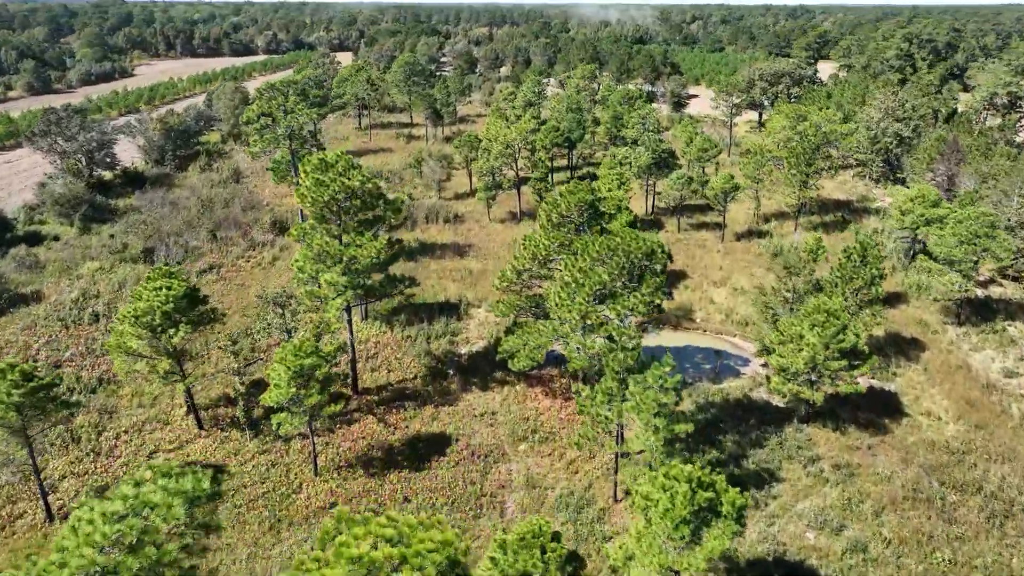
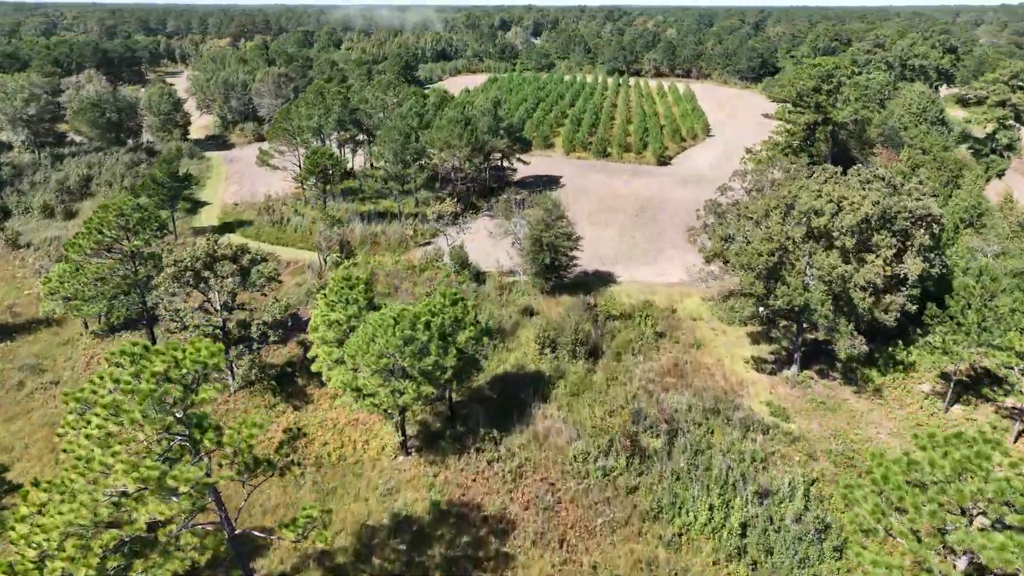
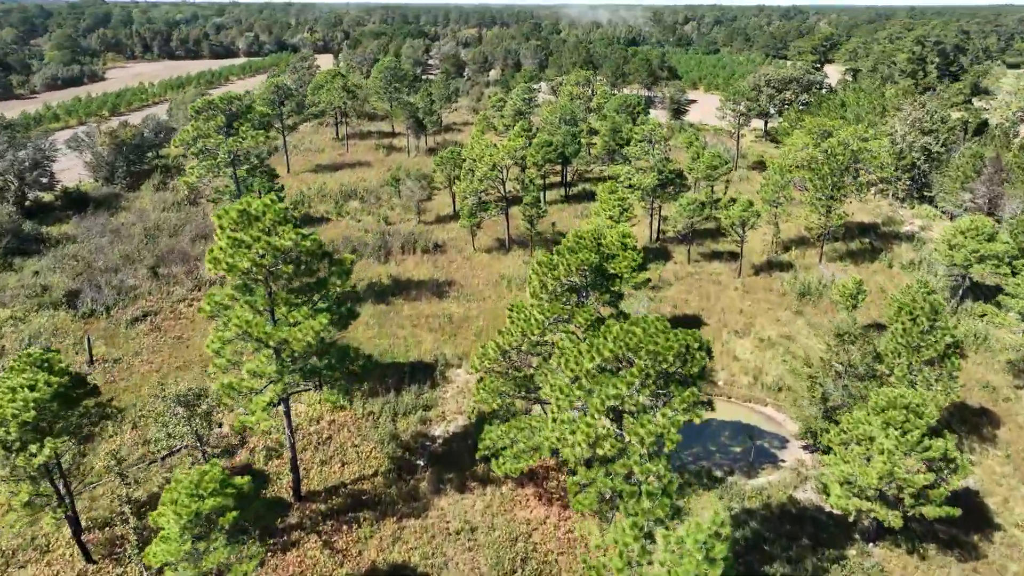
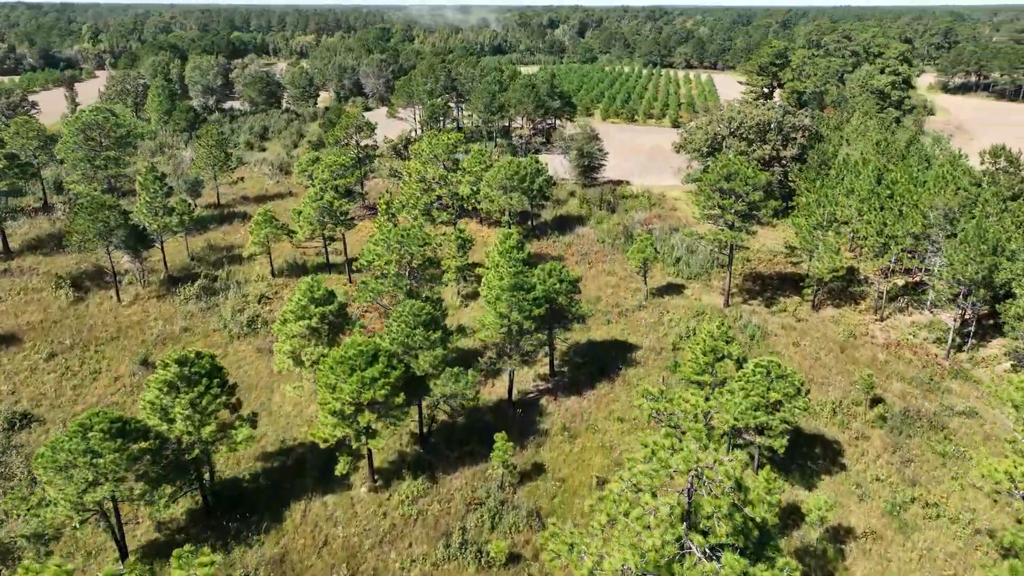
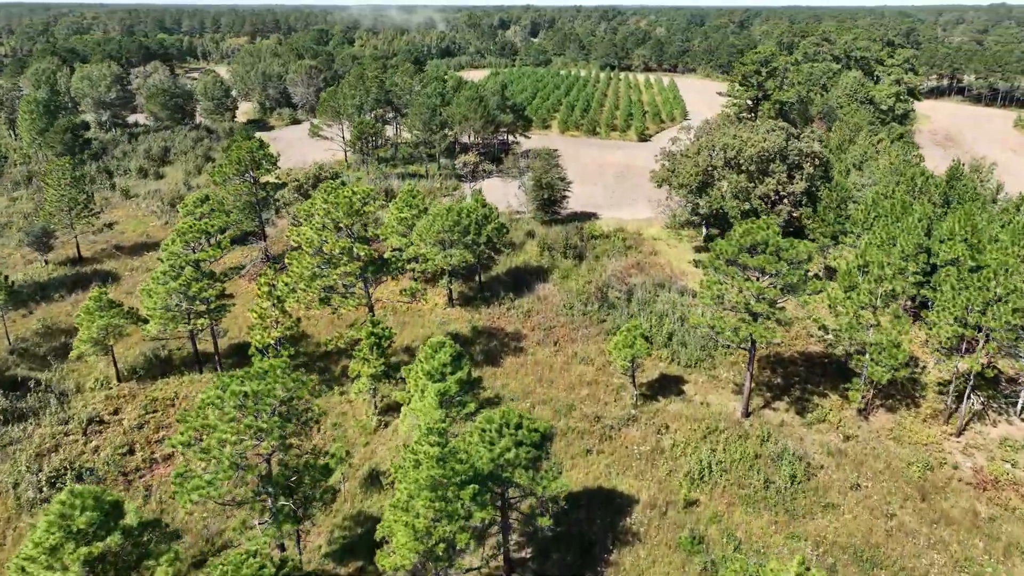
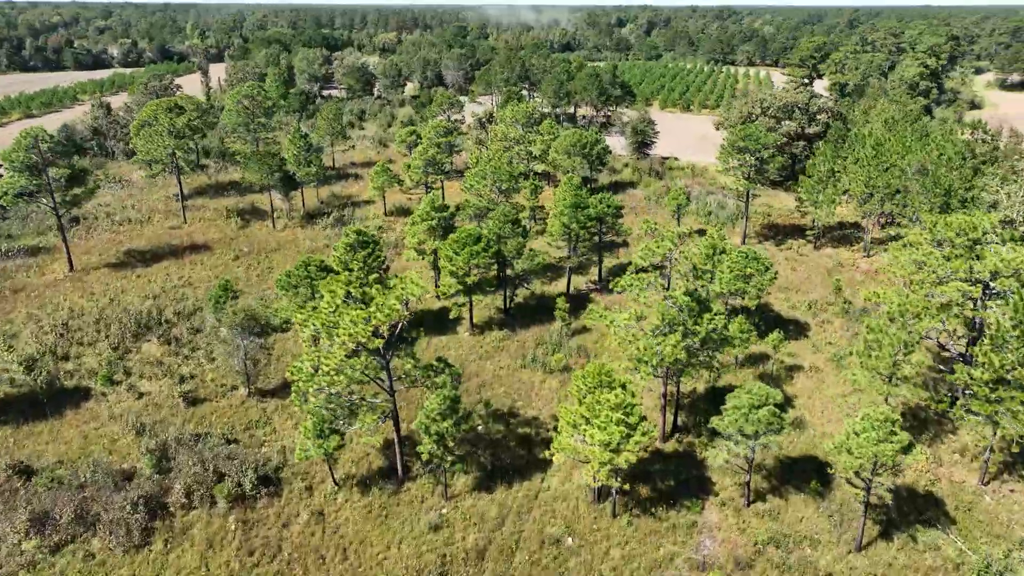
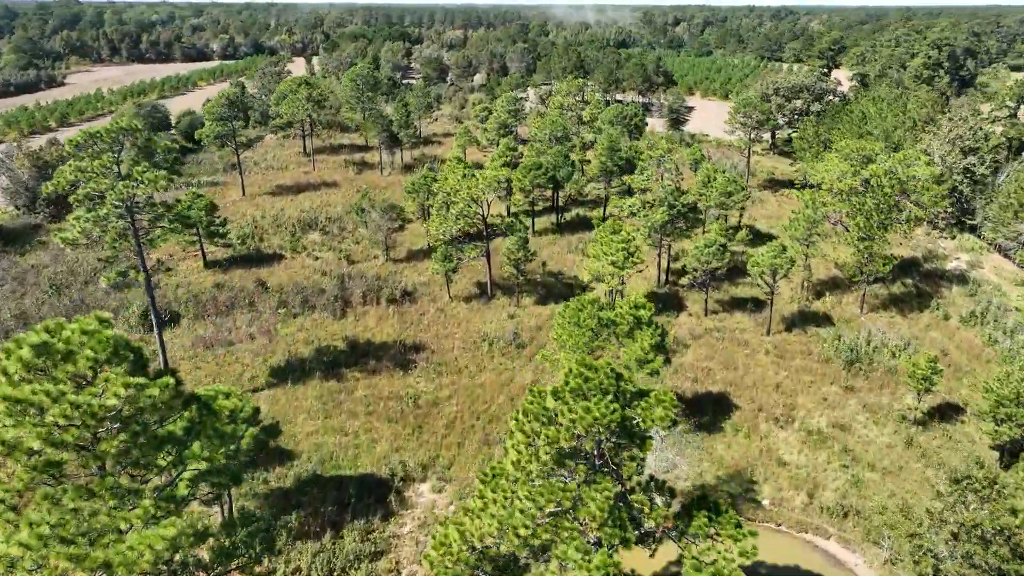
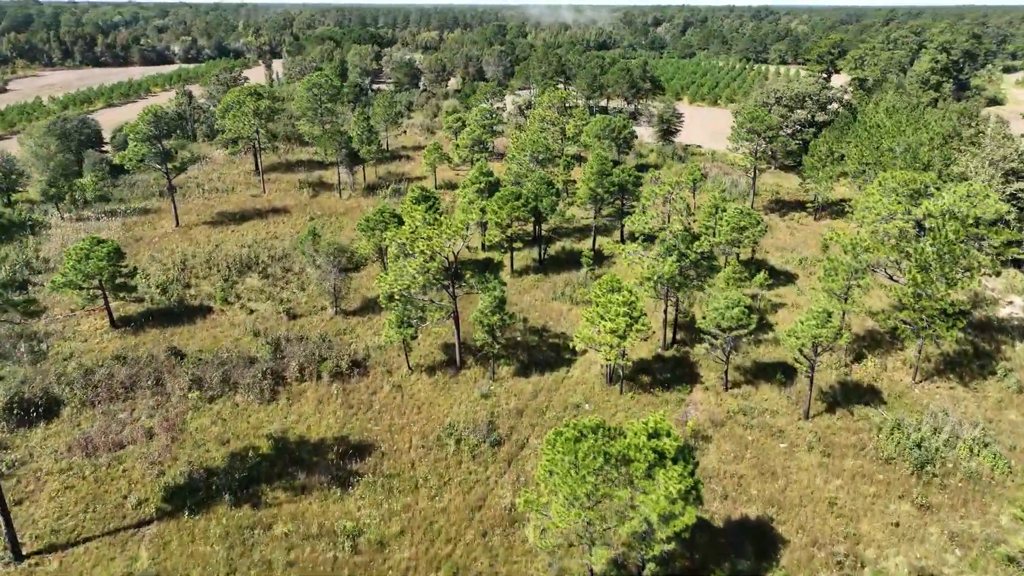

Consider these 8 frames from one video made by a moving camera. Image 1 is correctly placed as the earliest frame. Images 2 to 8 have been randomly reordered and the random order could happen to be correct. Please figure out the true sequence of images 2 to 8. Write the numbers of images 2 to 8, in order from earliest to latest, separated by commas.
3, 7, 8, 6, 4, 5, 2
